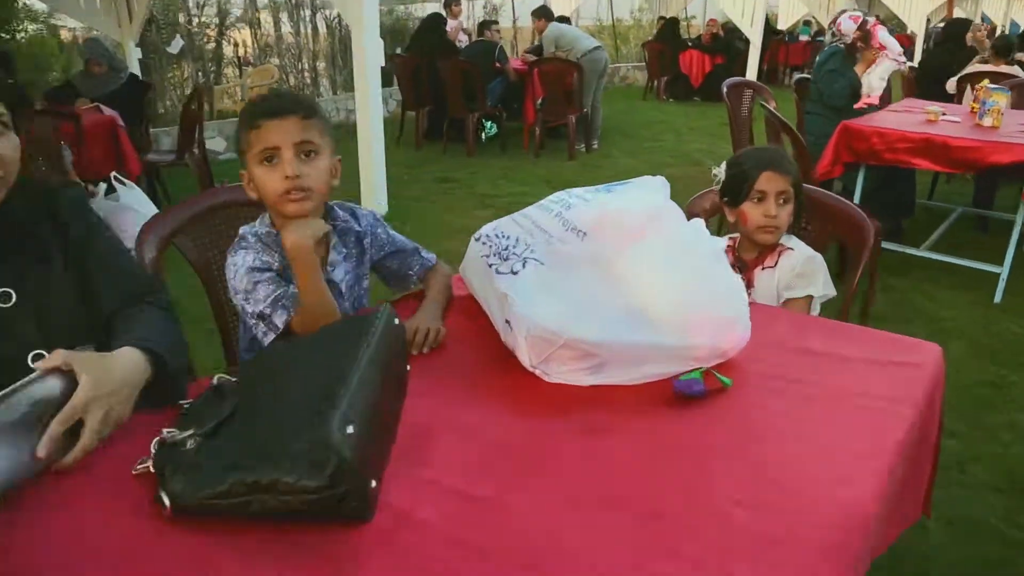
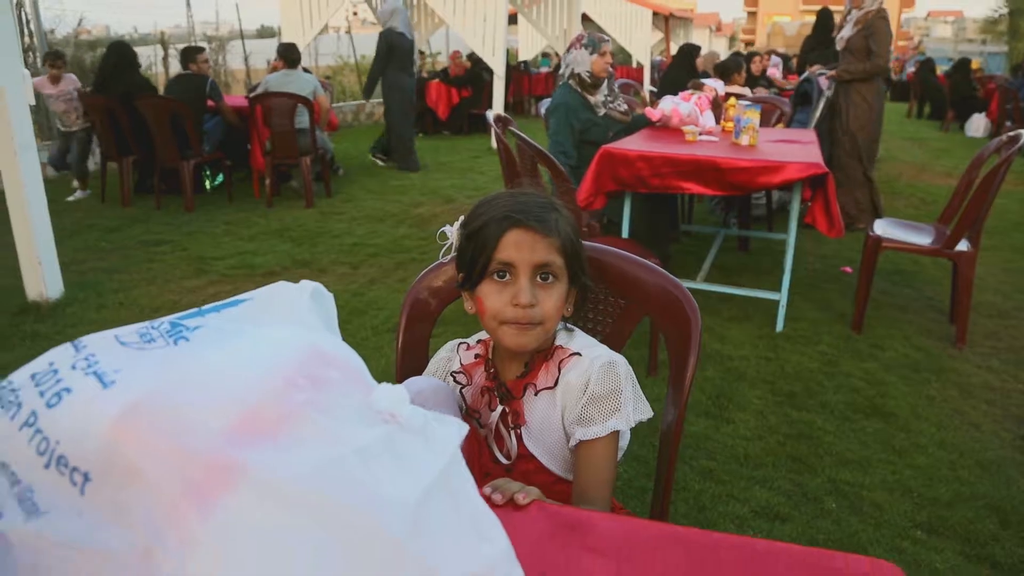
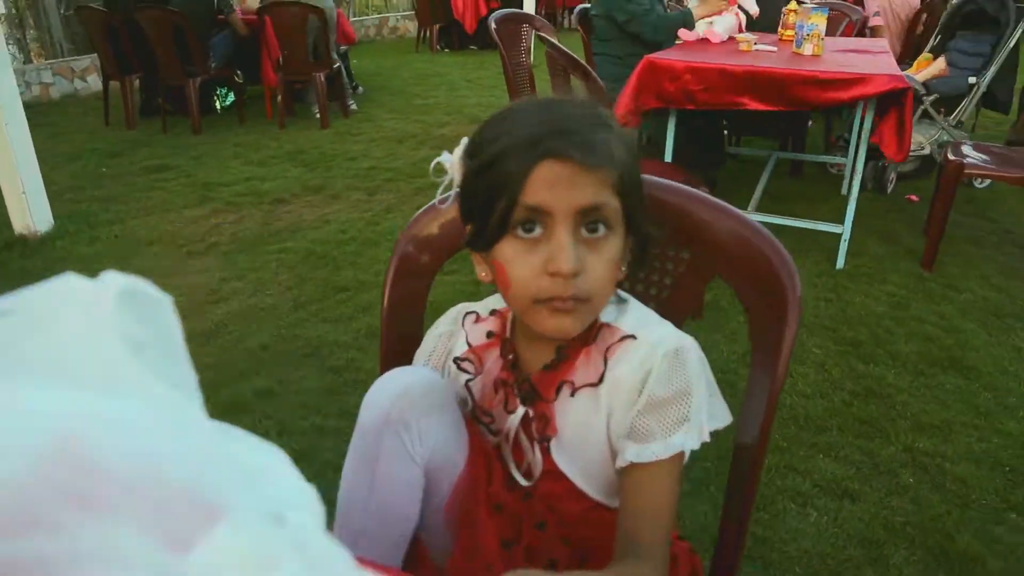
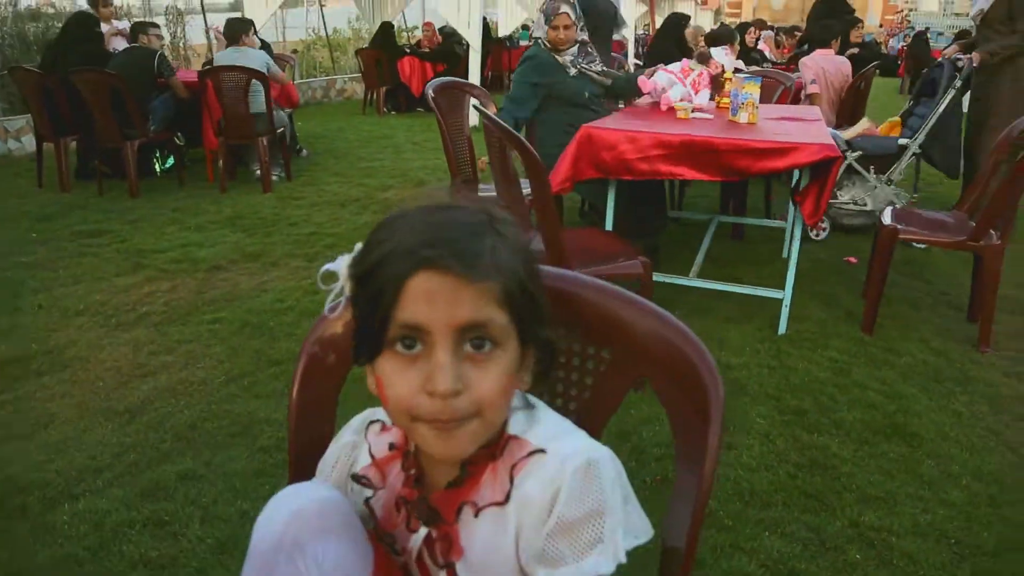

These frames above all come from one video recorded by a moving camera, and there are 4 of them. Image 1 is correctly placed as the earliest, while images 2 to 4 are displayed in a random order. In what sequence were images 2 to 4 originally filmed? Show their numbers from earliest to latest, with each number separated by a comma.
3, 4, 2
